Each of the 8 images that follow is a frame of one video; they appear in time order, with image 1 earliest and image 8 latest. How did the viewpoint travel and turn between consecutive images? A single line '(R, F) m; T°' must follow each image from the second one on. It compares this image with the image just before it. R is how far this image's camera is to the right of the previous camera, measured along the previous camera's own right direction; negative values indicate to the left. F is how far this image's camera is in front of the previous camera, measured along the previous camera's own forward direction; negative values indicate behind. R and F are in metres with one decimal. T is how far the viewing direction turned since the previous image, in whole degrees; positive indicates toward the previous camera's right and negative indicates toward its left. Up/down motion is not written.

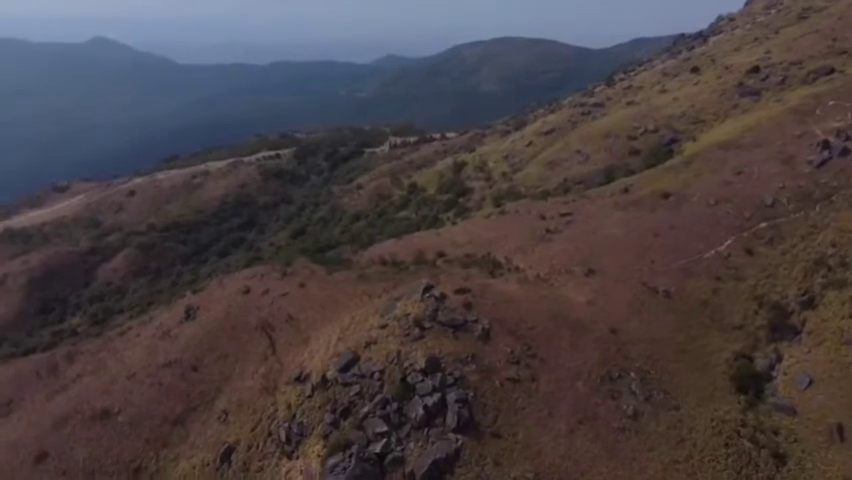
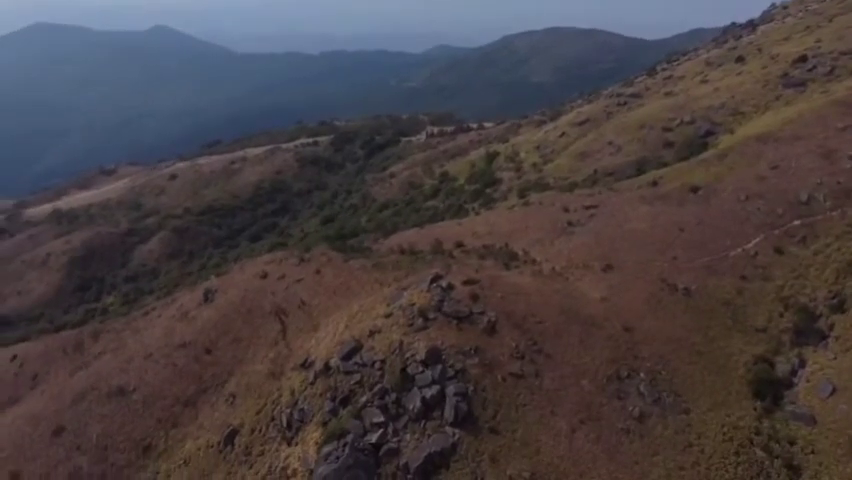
(+3.1, +1.2) m; -4°
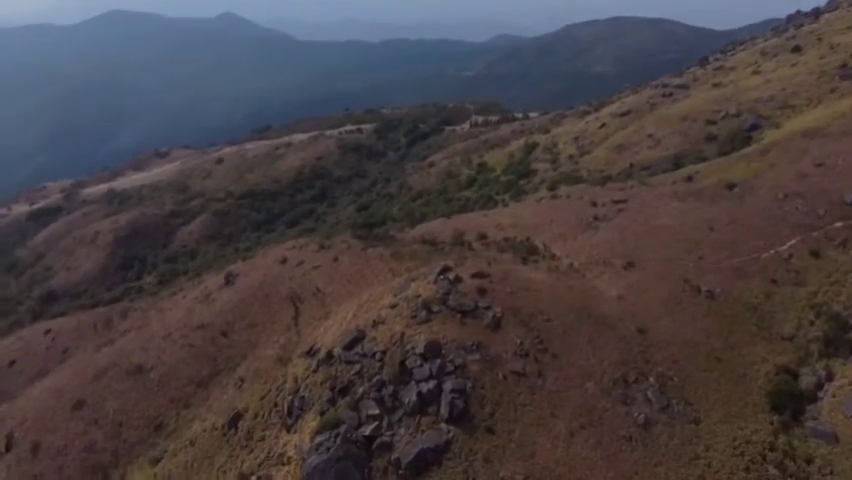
(+3.7, +1.5) m; -5°
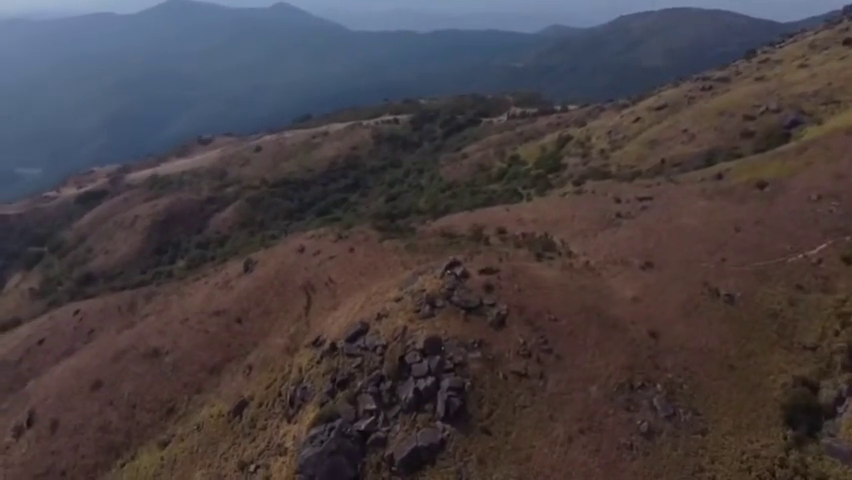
(+3.0, +1.1) m; -4°
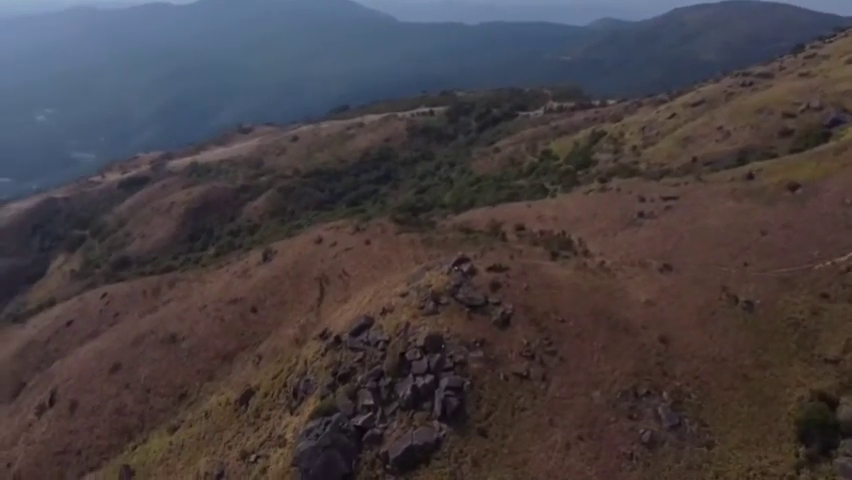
(+2.7, +1.0) m; -4°
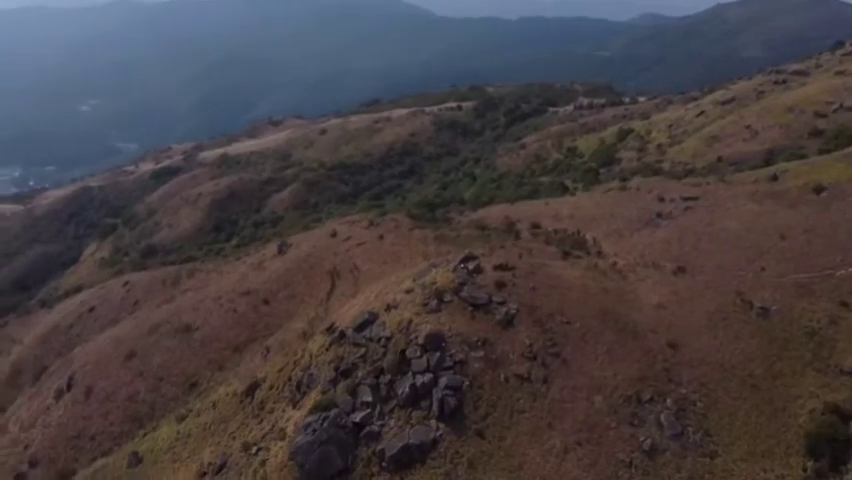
(+2.0, +0.7) m; -3°
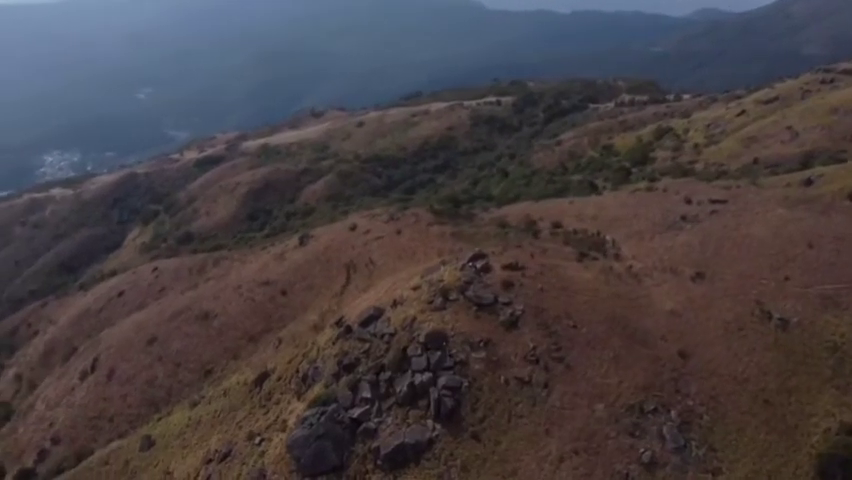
(+2.7, +0.8) m; -4°
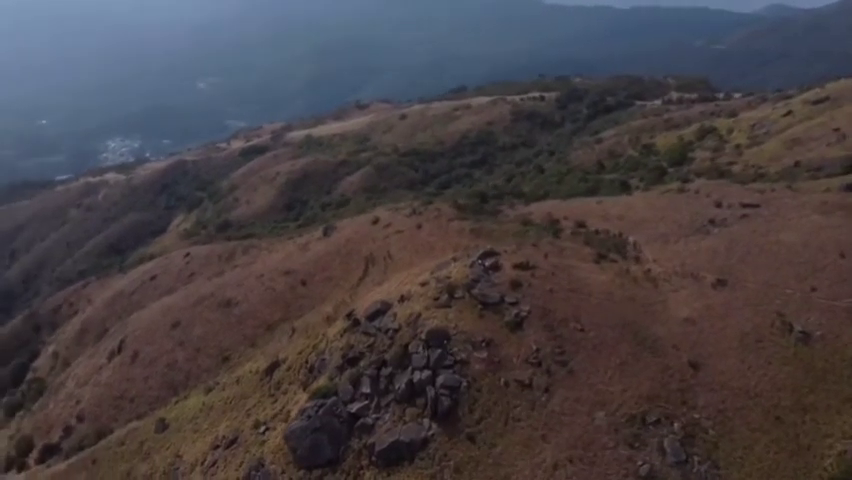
(+2.8, +0.9) m; -4°
